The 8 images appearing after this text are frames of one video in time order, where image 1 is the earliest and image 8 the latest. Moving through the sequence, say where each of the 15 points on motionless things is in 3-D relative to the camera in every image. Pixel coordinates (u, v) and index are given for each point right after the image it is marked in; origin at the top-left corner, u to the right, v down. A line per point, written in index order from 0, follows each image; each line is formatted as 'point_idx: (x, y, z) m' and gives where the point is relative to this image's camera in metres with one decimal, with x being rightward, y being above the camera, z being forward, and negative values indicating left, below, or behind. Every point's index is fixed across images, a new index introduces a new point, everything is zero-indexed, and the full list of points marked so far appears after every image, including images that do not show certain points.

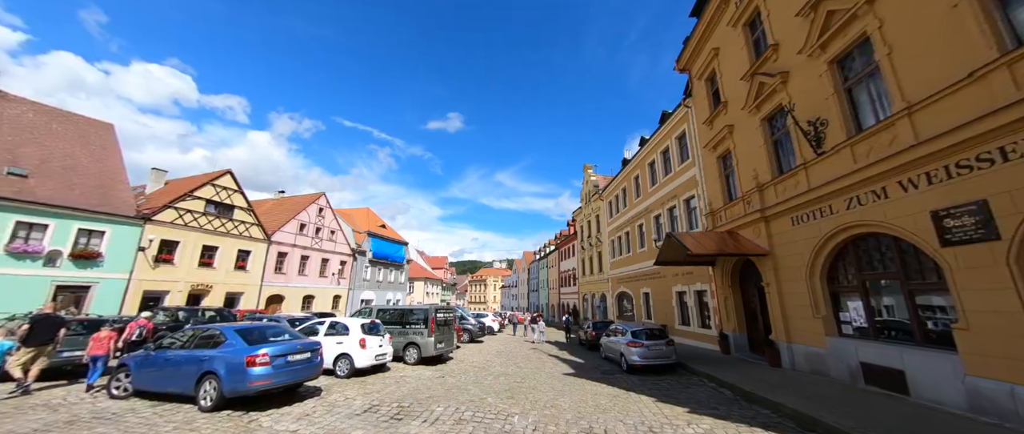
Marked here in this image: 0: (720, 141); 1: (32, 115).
0: (+8.8, +3.2, +14.5) m
1: (-26.6, +5.6, +18.9) m
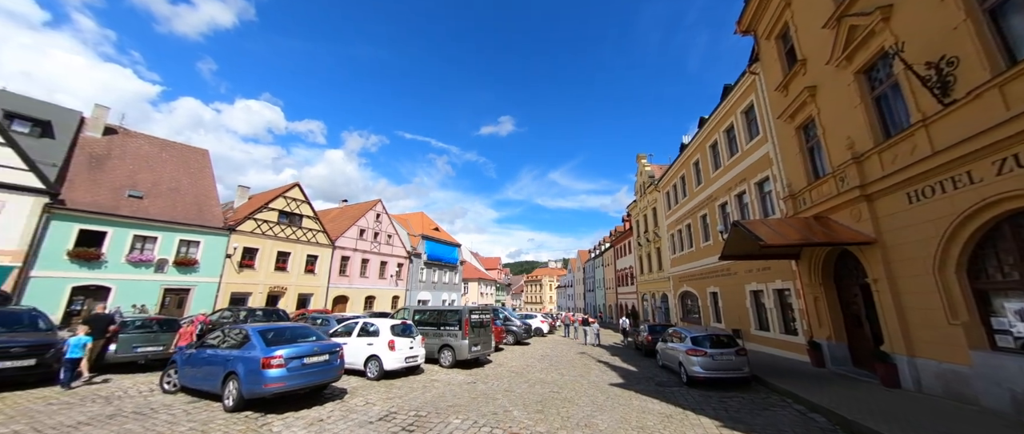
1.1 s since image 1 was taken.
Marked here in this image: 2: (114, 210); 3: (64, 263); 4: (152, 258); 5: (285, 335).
0: (+10.0, +3.8, +12.0) m
1: (-24.1, +4.7, +22.6) m
2: (-21.3, +0.4, +18.3) m
3: (-21.7, -2.2, +16.6) m
4: (-19.8, -2.2, +18.8) m
5: (-5.1, -2.7, +7.7) m
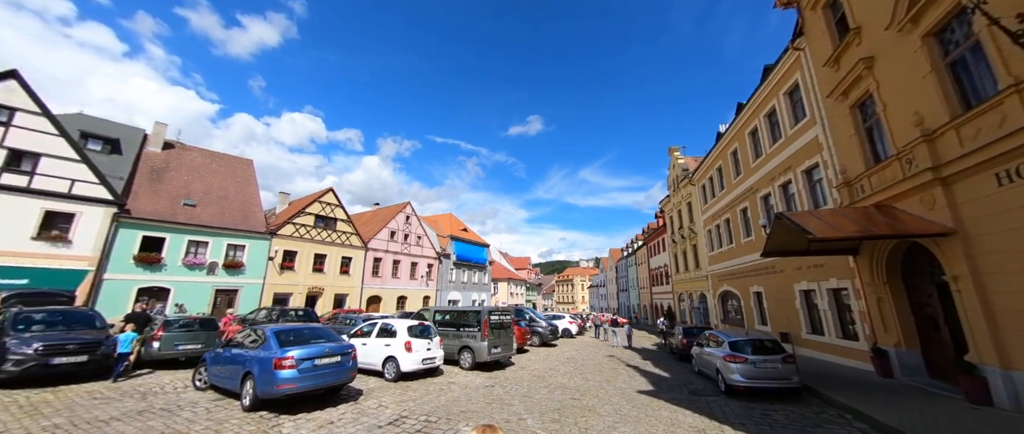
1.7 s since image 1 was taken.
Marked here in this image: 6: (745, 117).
0: (+10.5, +4.1, +10.5) m
1: (-22.4, +4.2, +24.5) m
2: (-19.9, 0.0, +20.0) m
3: (-20.4, -2.6, +18.3) m
4: (-18.3, -2.6, +20.3) m
5: (-4.8, -2.7, +7.8) m
6: (+11.7, +5.1, +17.3) m
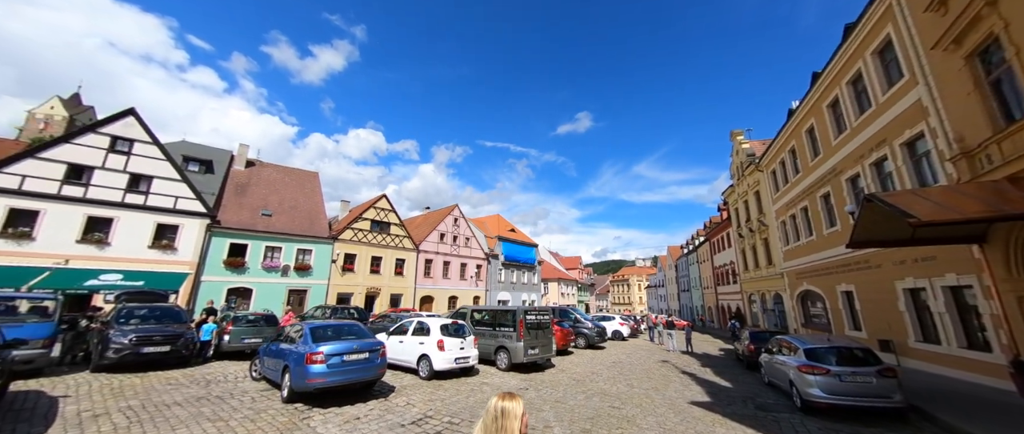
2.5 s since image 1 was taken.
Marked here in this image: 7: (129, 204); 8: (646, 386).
0: (+11.1, +4.7, +8.4) m
1: (-19.1, +3.5, +27.4) m
2: (-17.2, -0.6, +22.6) m
3: (-17.8, -3.2, +21.0) m
4: (-15.5, -3.1, +22.6) m
5: (-4.1, -2.7, +8.1) m
6: (+13.4, +5.6, +14.8) m
7: (-21.4, +0.7, +19.1) m
8: (+3.9, -5.0, +10.1) m
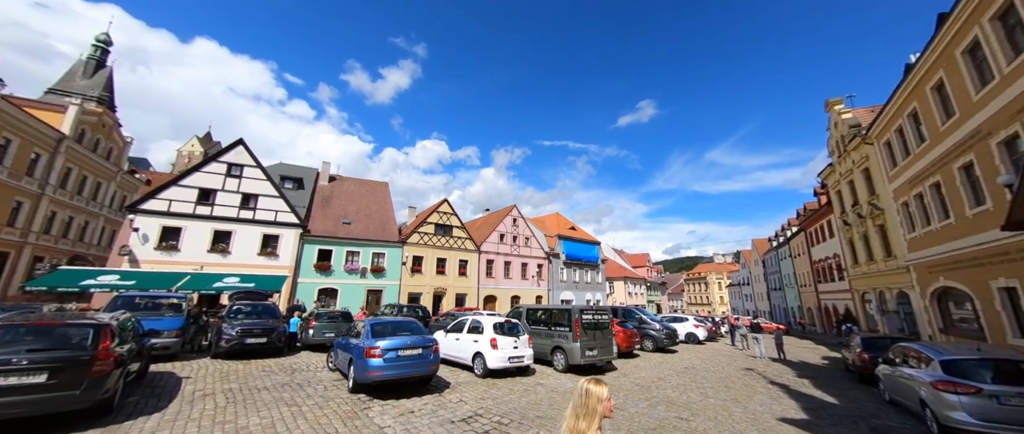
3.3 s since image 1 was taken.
0: (+11.8, +5.3, +5.9) m
1: (-14.1, +2.8, +30.4) m
2: (-13.1, -1.2, +25.2) m
3: (-13.9, -3.8, +23.7) m
4: (-11.3, -3.7, +24.9) m
5: (-2.9, -2.7, +8.5) m
6: (+15.2, +6.4, +11.8) m
7: (-17.9, -0.1, +22.6) m
8: (+5.5, -4.6, +8.9) m
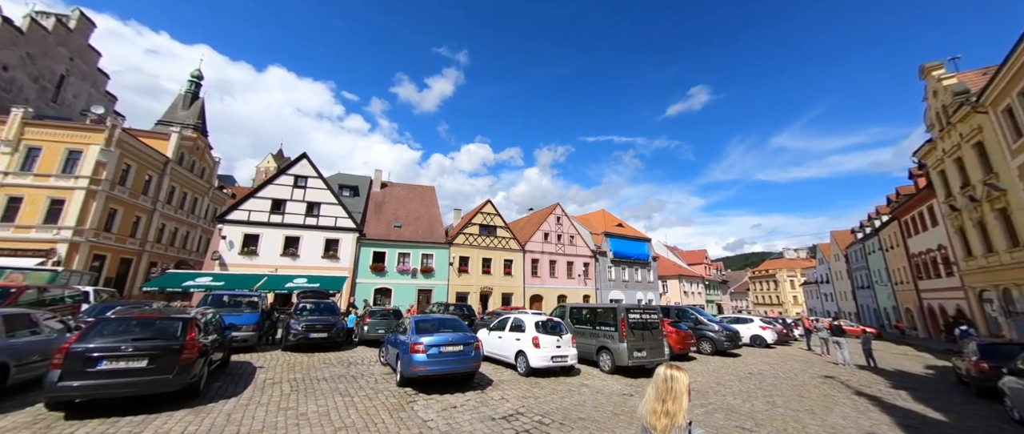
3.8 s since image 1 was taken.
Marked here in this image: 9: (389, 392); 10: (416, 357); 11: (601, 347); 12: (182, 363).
0: (+12.0, +5.8, +4.1) m
1: (-10.1, +2.5, +31.9) m
2: (-9.7, -1.5, +26.7) m
3: (-10.6, -4.2, +25.3) m
4: (-7.8, -3.9, +26.1) m
5: (-1.9, -2.7, +8.7) m
6: (+16.2, +7.0, +9.5) m
7: (-14.8, -0.6, +24.8) m
8: (+6.5, -4.3, +7.9) m
9: (-2.8, -4.0, +7.8) m
10: (-2.1, -3.1, +7.5) m
11: (+2.7, -3.8, +10.2) m
12: (-6.7, -2.9, +7.0) m
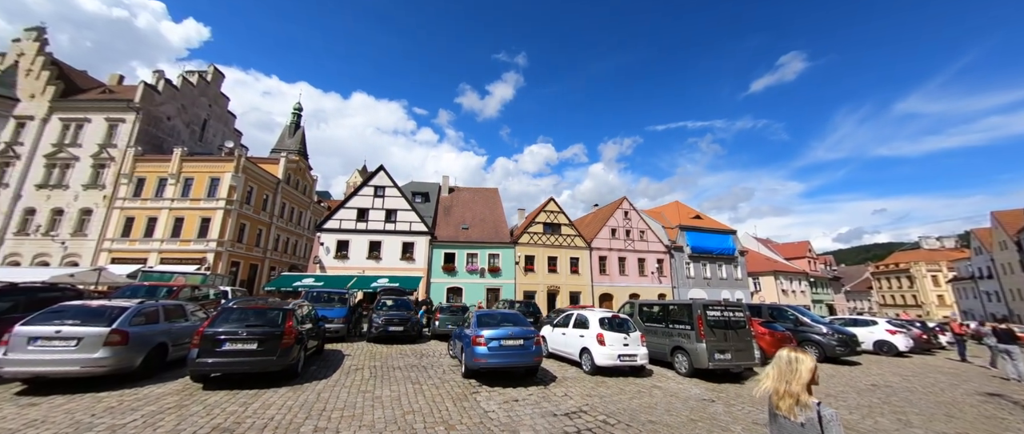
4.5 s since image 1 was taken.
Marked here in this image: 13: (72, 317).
0: (+12.0, +6.6, +1.6) m
1: (-4.0, +2.2, +33.2) m
2: (-4.4, -1.8, +27.9) m
3: (-5.4, -4.5, +26.8) m
4: (-2.6, -4.1, +27.0) m
5: (-0.3, -2.6, +8.7) m
6: (+17.1, +7.9, +6.0) m
7: (-9.8, -1.1, +27.1) m
8: (+7.8, -3.8, +6.3) m
9: (-1.4, -3.9, +8.1) m
10: (-0.8, -3.0, +7.7) m
11: (+4.5, -3.5, +9.3) m
12: (-5.3, -3.0, +8.0) m
13: (-9.5, -2.2, +7.5) m
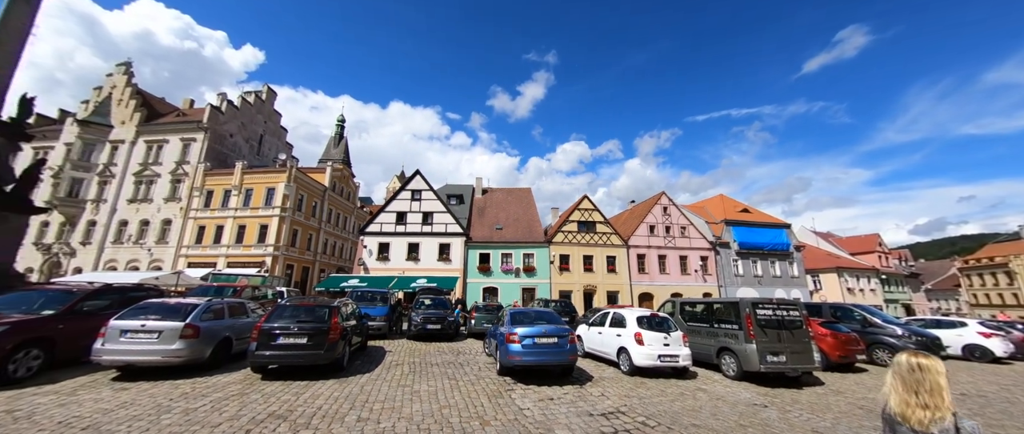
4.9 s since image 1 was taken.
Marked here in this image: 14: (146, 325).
0: (+11.8, +7.0, +0.3) m
1: (-0.6, +2.1, +33.4) m
2: (-1.5, -1.9, +28.2) m
3: (-2.6, -4.6, +27.1) m
4: (+0.2, -4.1, +27.0) m
5: (+0.5, -2.5, +8.6) m
6: (+17.2, +8.5, +4.2) m
7: (-7.0, -1.3, +27.9) m
8: (+8.4, -3.5, +5.3) m
9: (-0.6, -3.8, +8.1) m
10: (0.0, -2.9, +7.6) m
11: (+5.4, -3.3, +8.7) m
12: (-4.5, -3.1, +8.4) m
13: (-8.8, -2.3, +8.3) m
14: (-8.5, -2.5, +7.9) m
